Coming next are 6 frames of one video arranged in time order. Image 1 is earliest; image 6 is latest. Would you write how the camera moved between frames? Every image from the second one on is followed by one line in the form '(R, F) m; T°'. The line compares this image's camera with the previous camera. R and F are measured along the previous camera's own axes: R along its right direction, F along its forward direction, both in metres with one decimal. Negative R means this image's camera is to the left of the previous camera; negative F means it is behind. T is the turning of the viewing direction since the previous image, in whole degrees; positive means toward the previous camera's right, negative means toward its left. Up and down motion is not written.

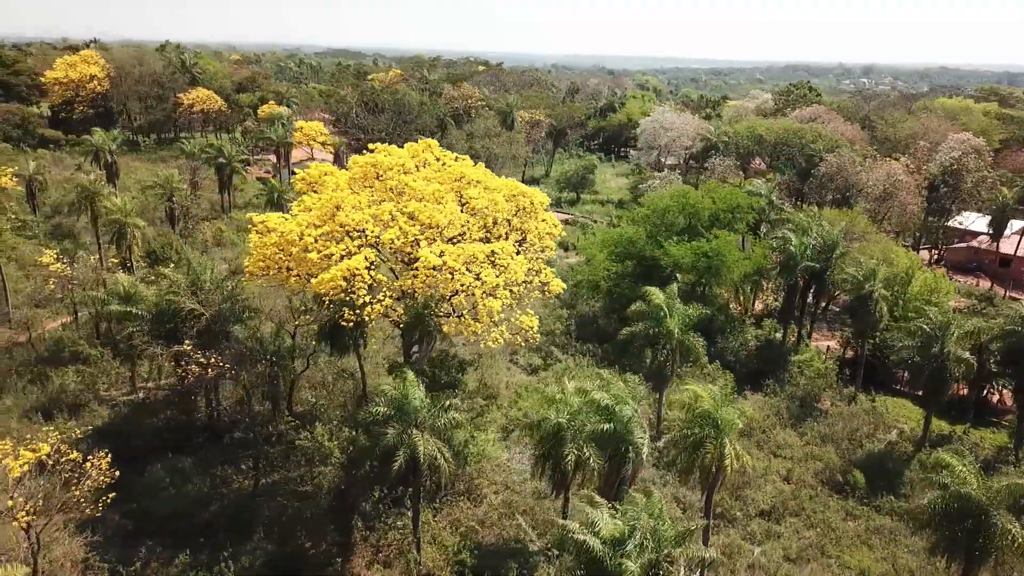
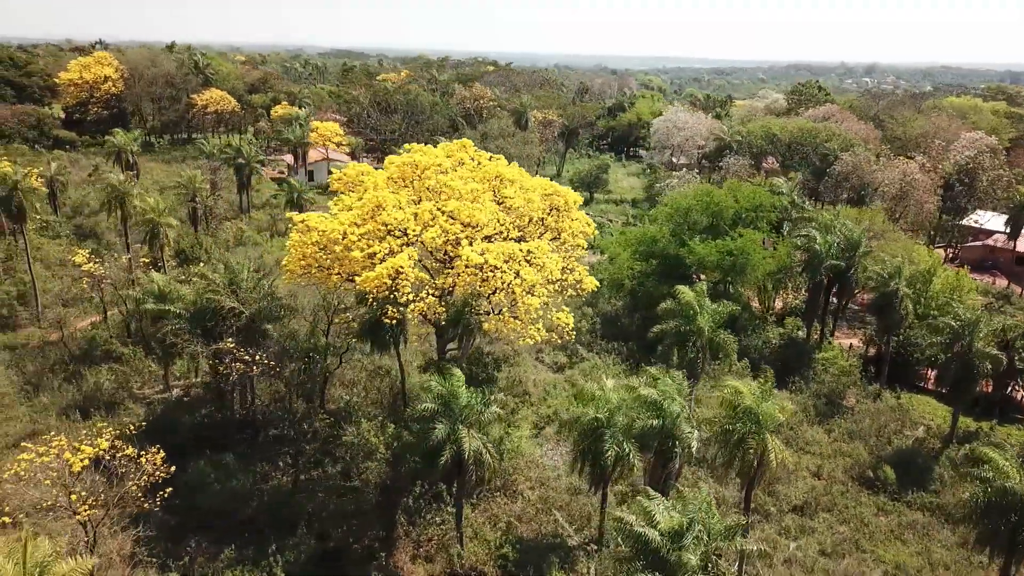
(-1.0, -0.2) m; 0°
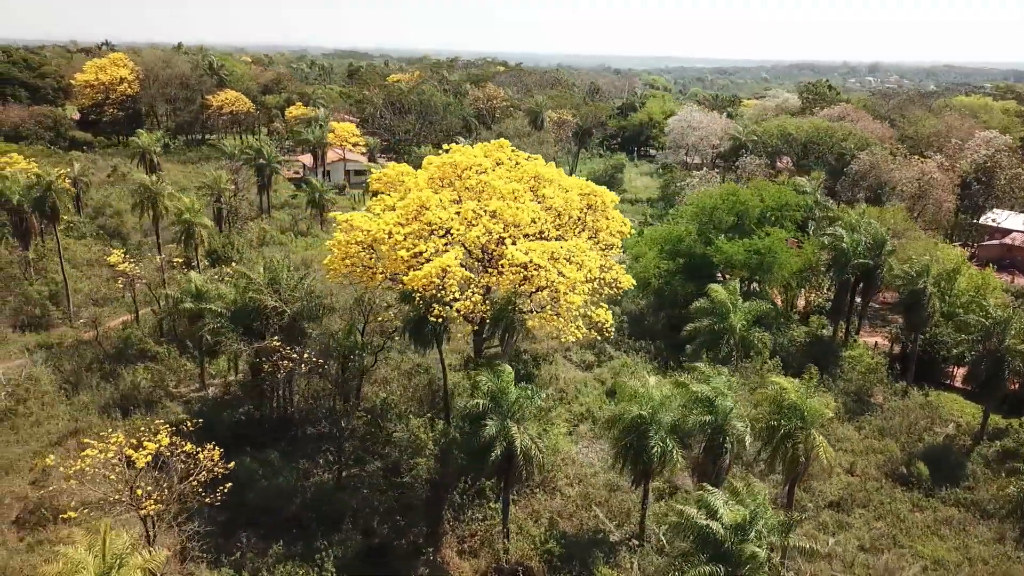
(-1.1, -0.2) m; 0°
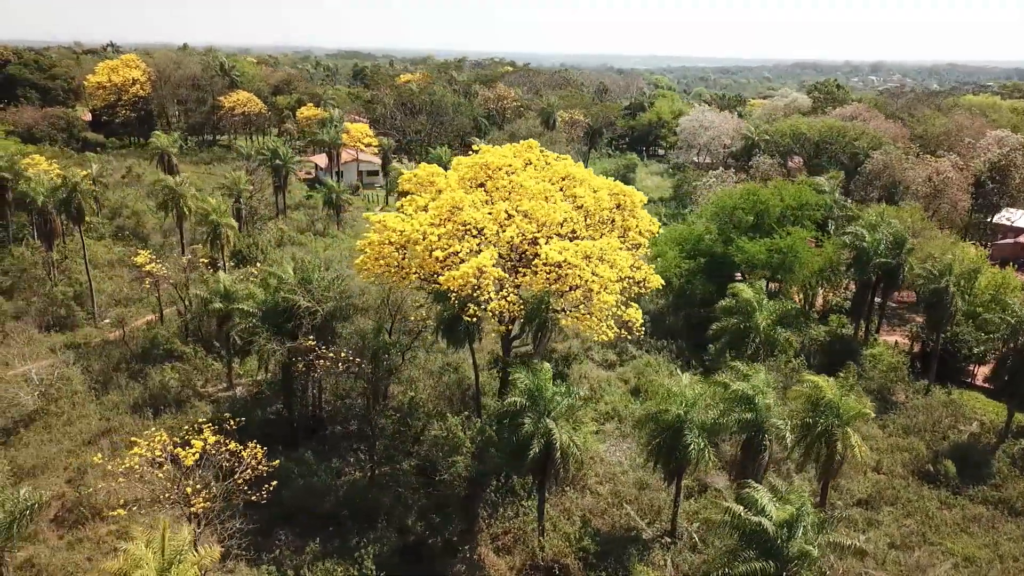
(-0.9, -0.1) m; 0°
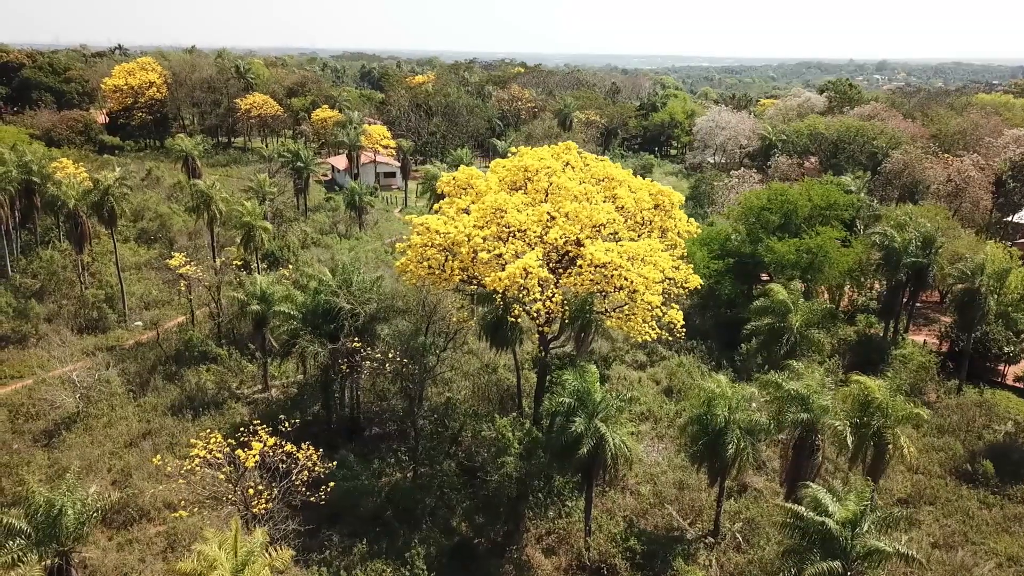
(-1.1, -0.1) m; 0°
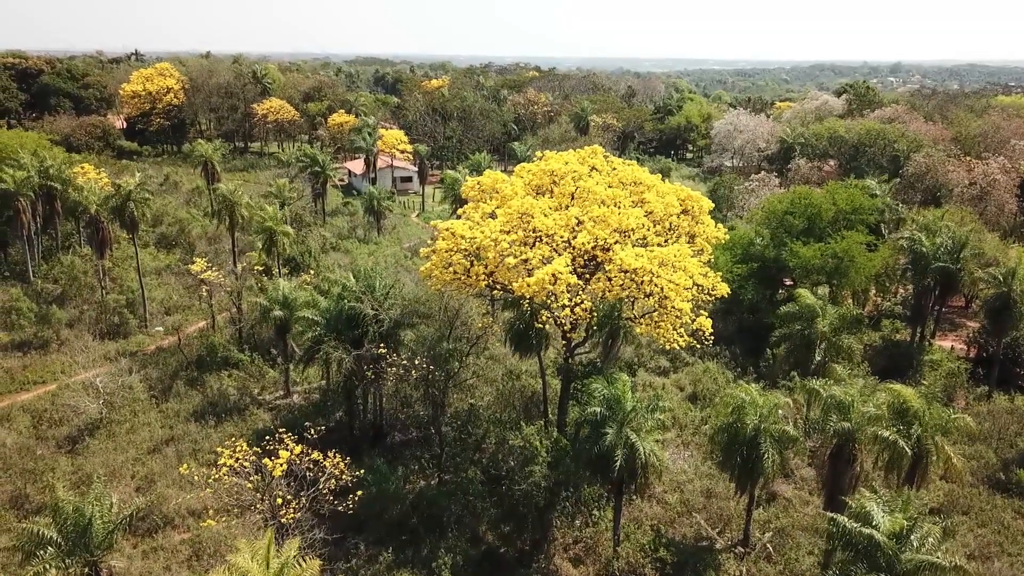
(-0.5, +0.2) m; -1°
